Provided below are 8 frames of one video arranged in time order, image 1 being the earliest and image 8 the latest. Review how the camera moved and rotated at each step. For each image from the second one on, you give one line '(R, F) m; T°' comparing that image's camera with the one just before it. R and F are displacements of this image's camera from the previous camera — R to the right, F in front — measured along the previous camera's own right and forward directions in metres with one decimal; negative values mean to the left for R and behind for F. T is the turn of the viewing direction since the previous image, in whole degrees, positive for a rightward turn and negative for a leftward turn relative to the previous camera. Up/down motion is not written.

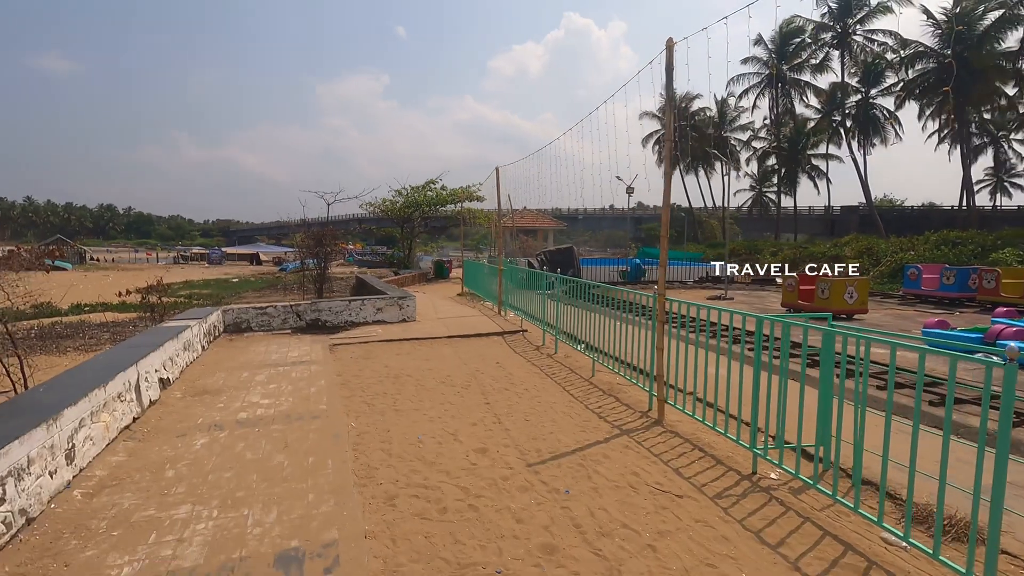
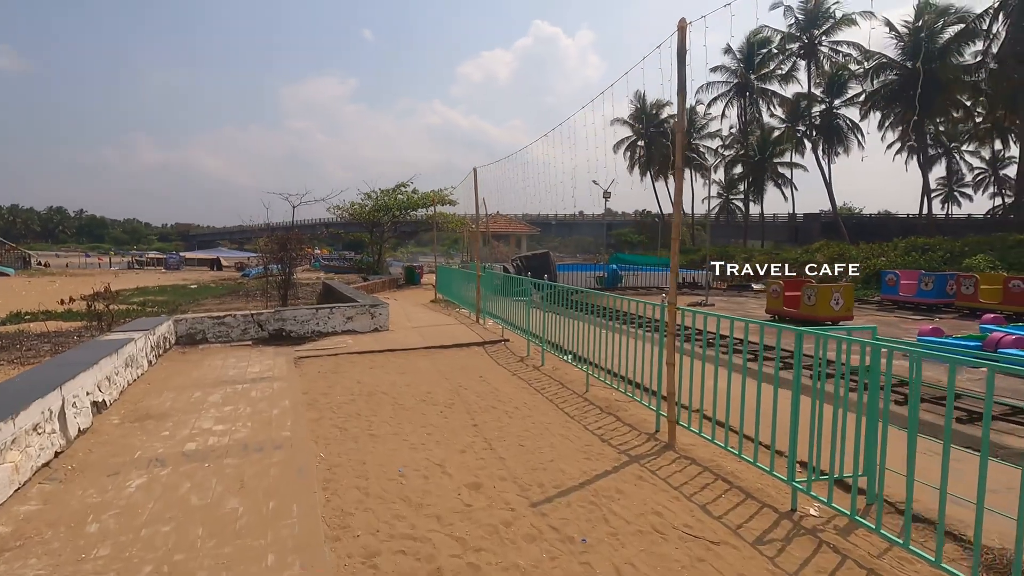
(-0.2, +0.6) m; +3°
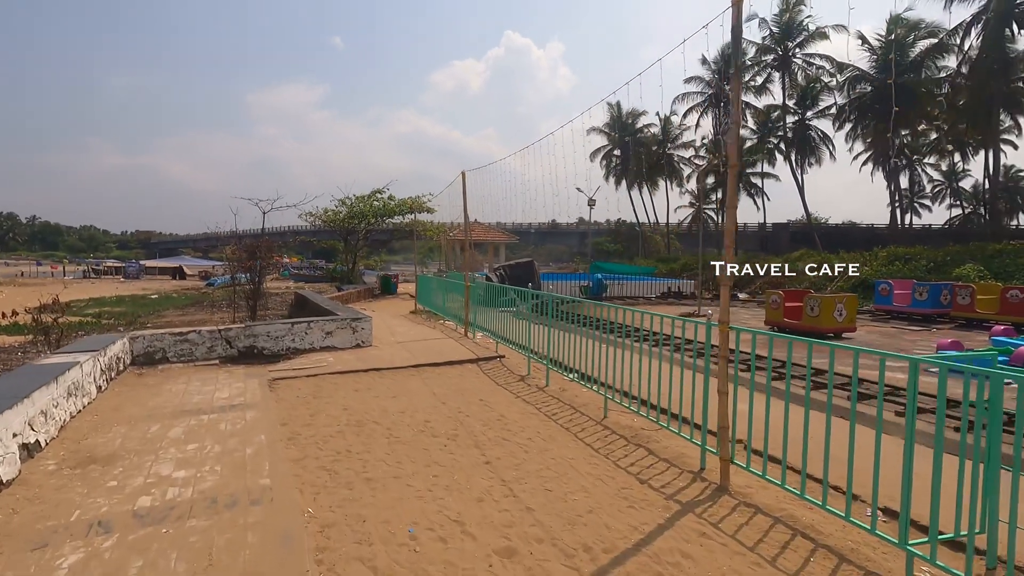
(-0.4, +0.7) m; +3°
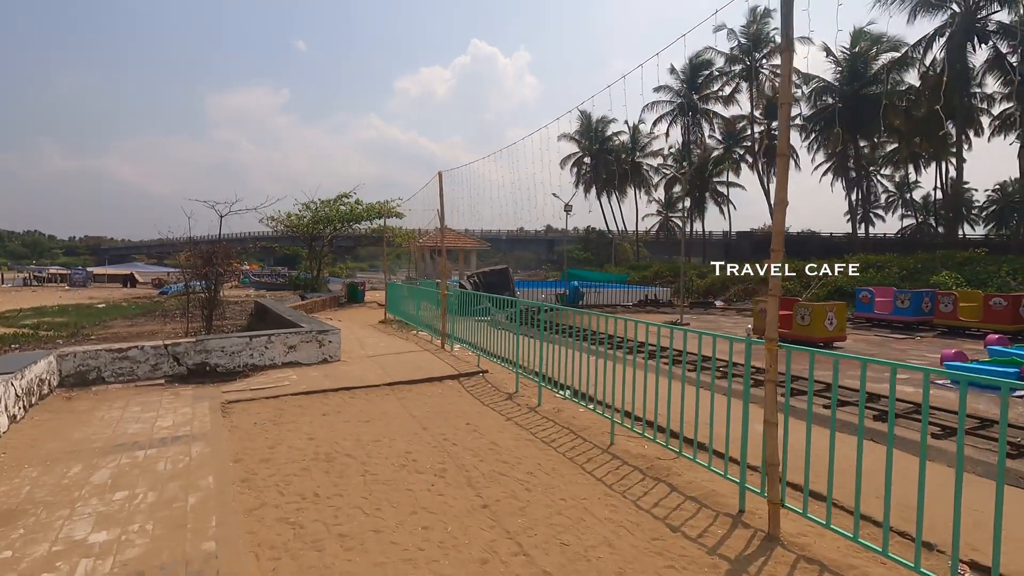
(-0.2, +0.7) m; +3°
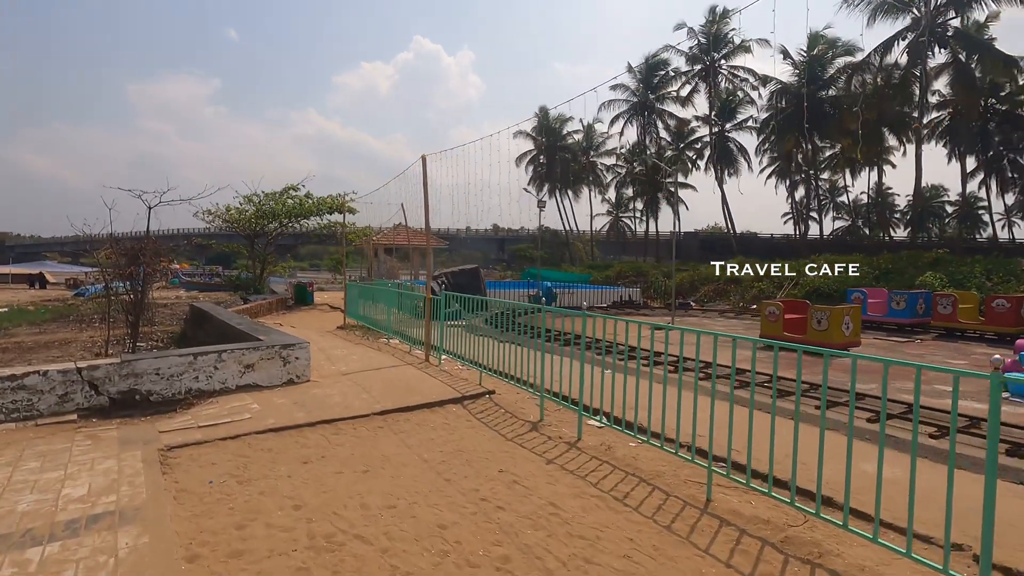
(-0.8, +1.3) m; +6°
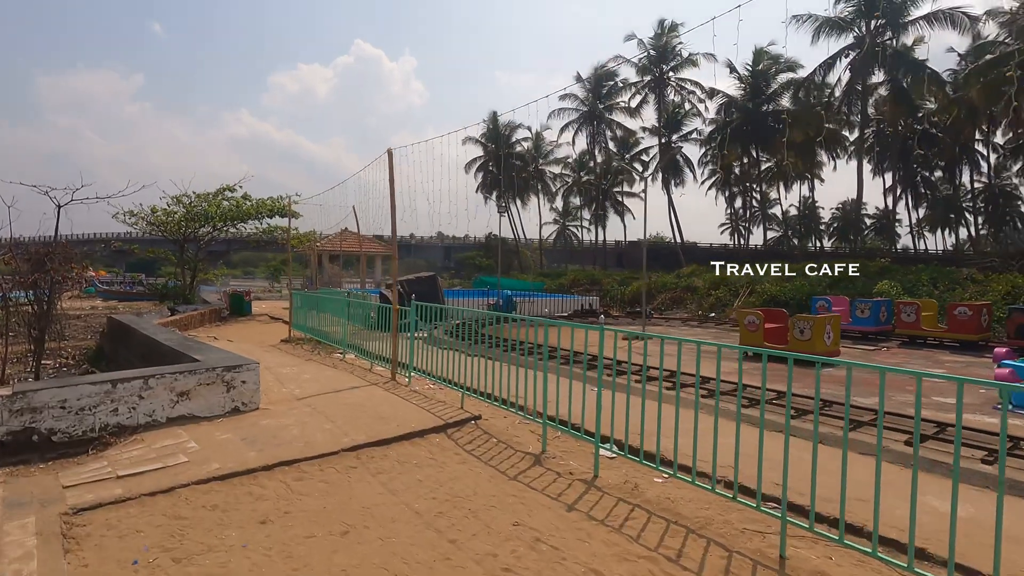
(-0.5, +0.8) m; +6°
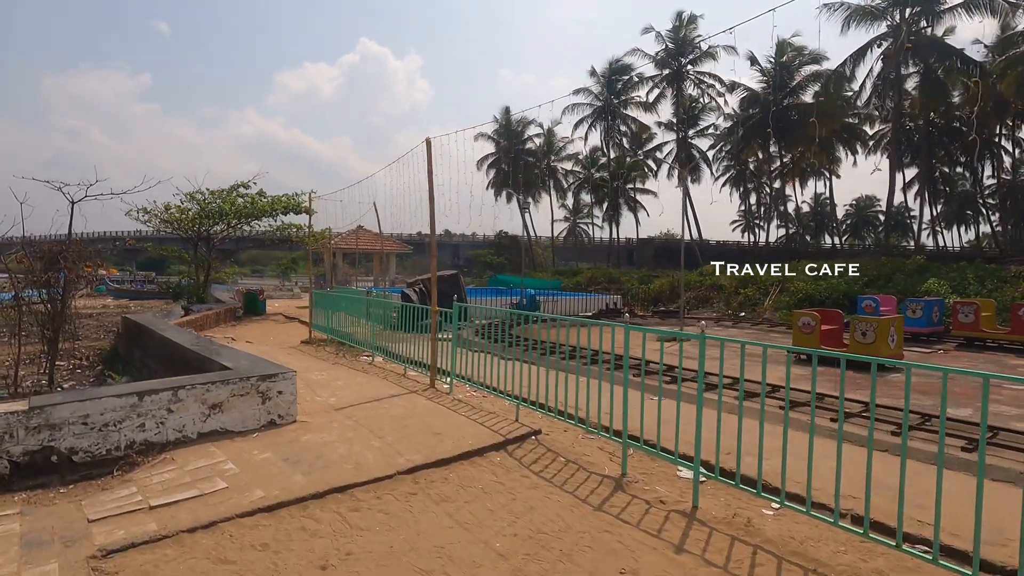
(-0.6, +0.6) m; -1°
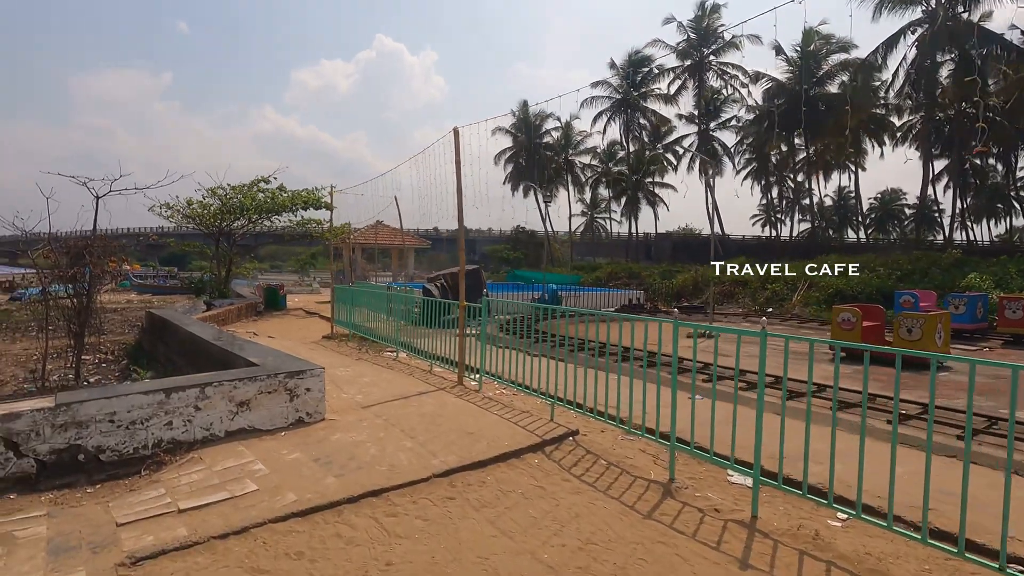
(-0.2, +0.2) m; -2°
